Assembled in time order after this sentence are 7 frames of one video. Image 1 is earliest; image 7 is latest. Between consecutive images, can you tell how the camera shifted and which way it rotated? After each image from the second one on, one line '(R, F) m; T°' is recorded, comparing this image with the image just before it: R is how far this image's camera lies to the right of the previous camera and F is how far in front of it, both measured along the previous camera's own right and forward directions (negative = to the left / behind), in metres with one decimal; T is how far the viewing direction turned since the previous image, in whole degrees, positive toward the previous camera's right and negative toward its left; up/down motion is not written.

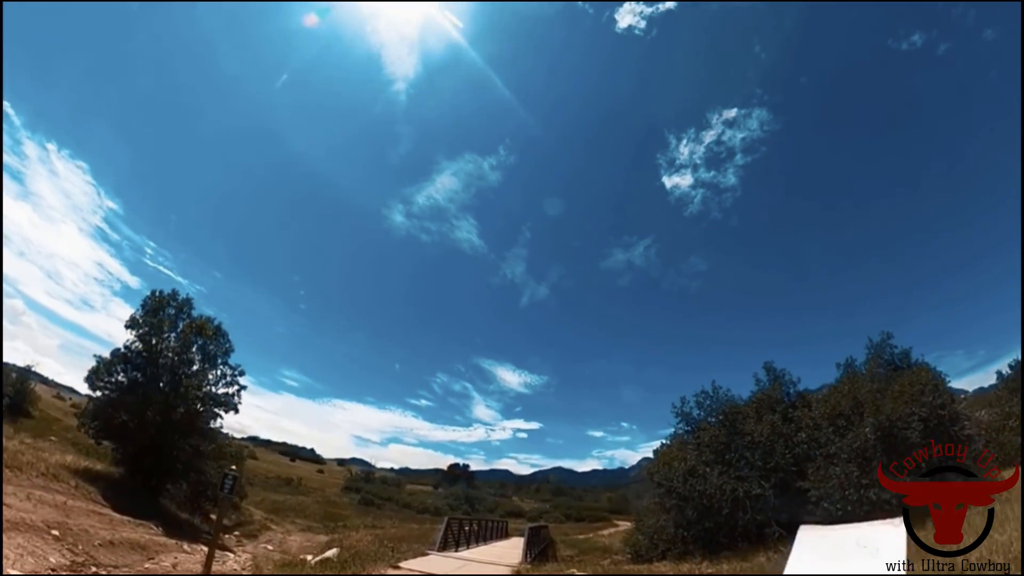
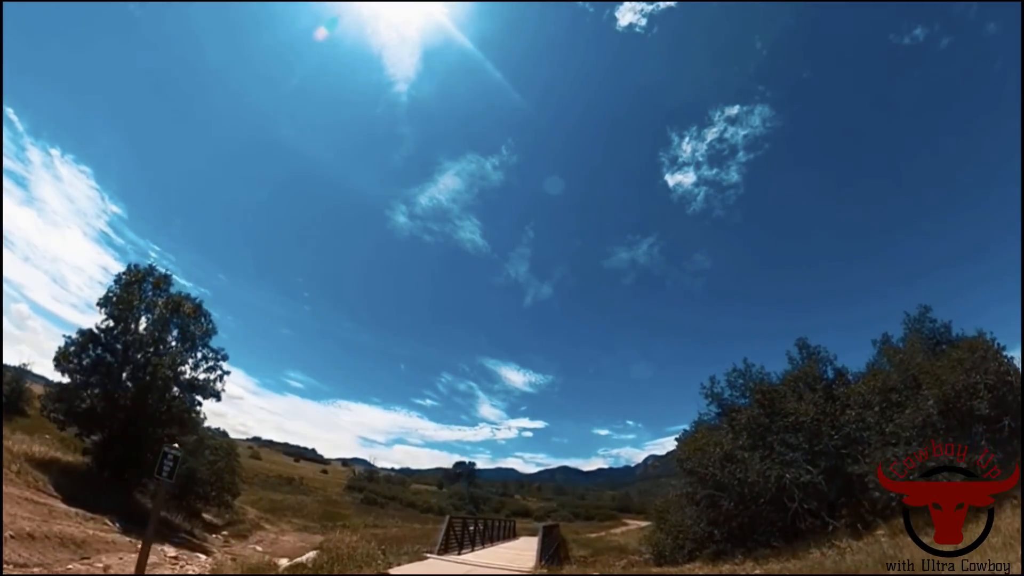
(-0.1, +1.5) m; 0°
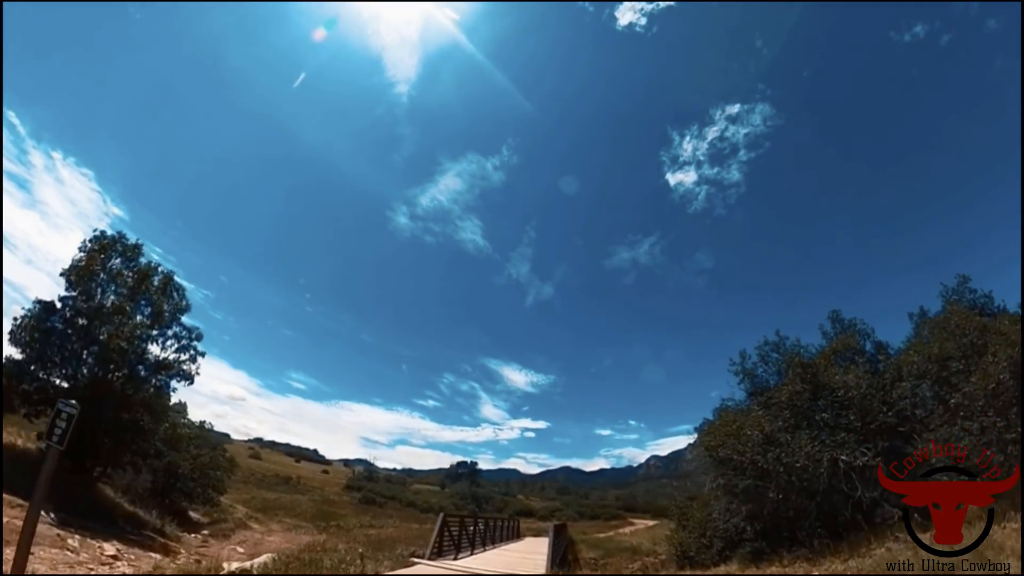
(-0.1, +1.5) m; 0°
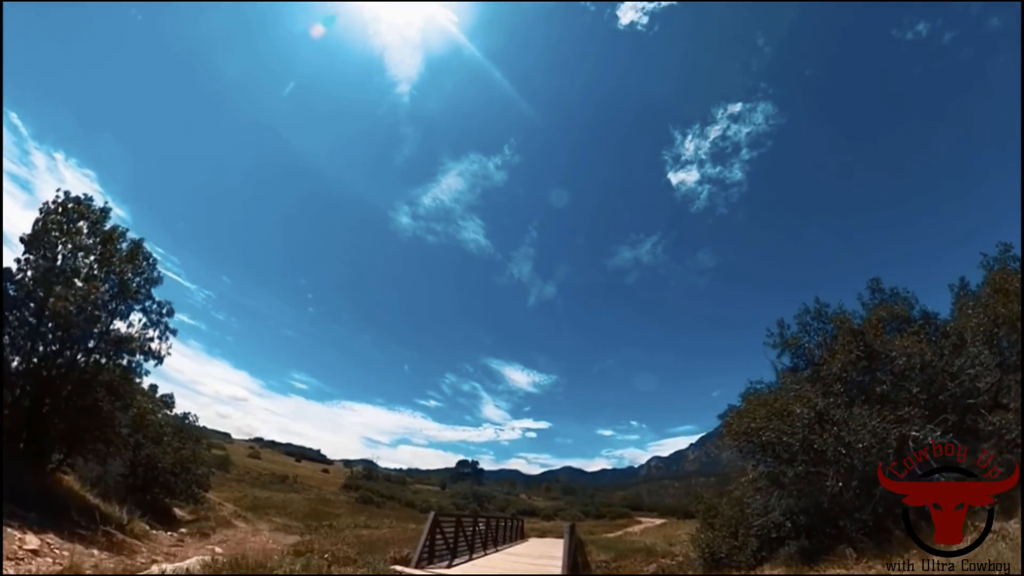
(0.0, +1.5) m; 0°
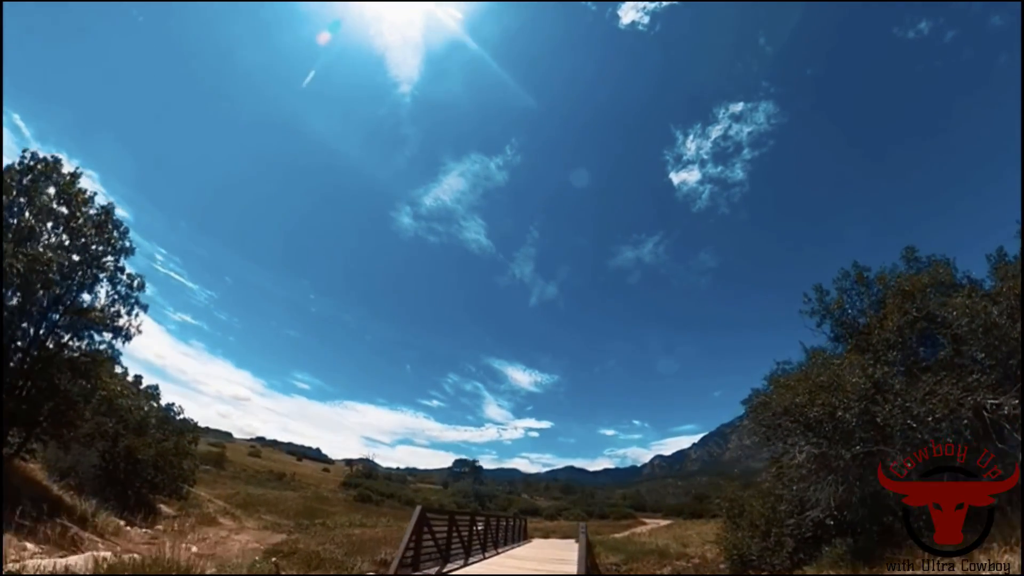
(0.0, +1.2) m; 0°
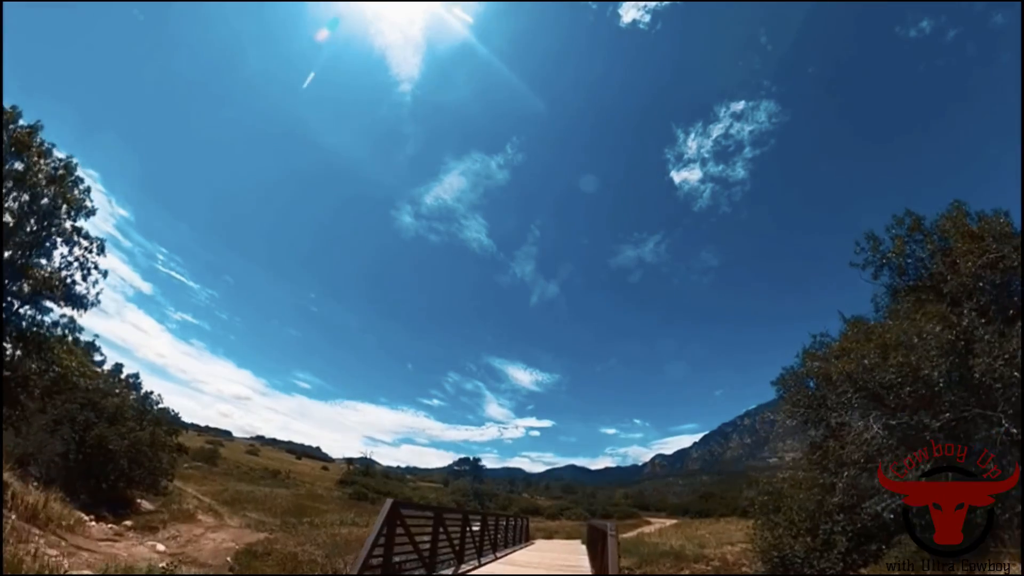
(0.0, +1.4) m; 0°
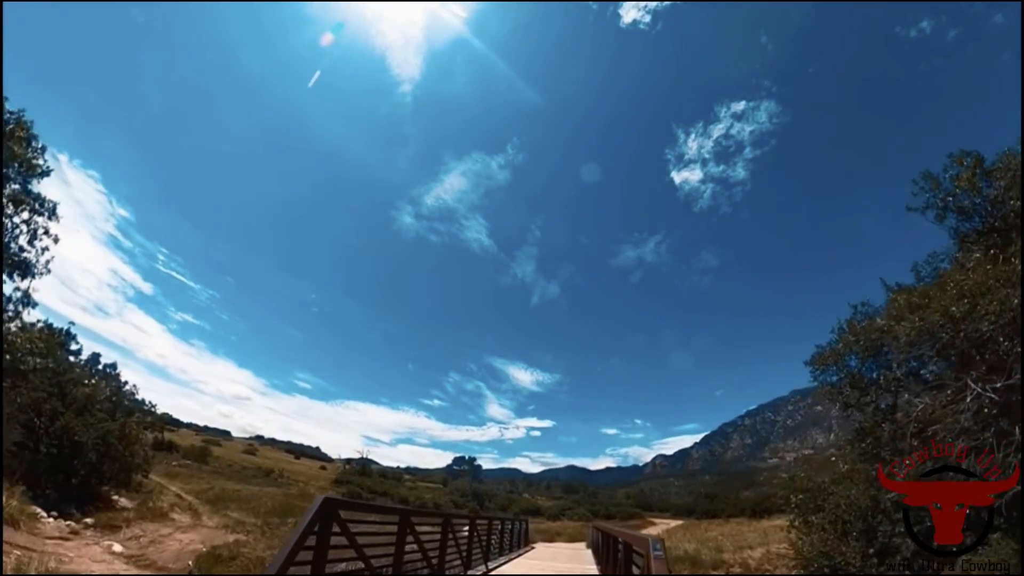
(+0.1, +1.4) m; 0°
